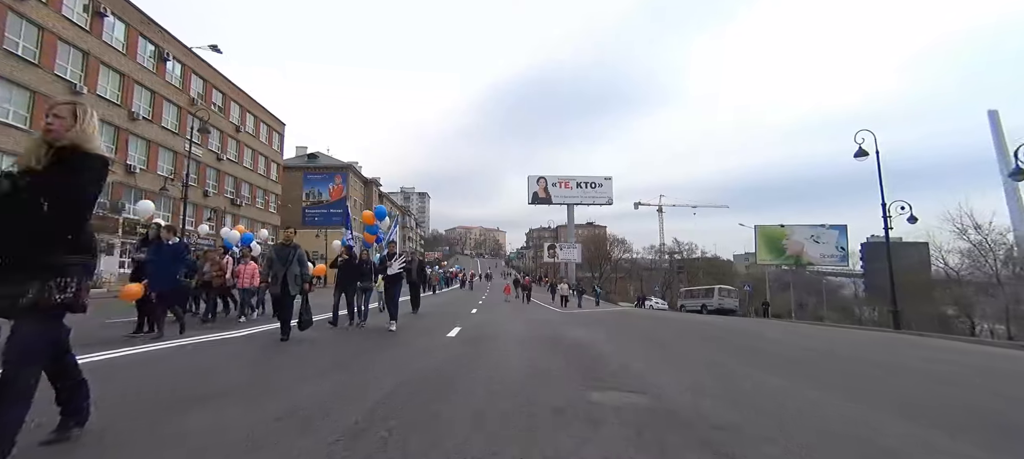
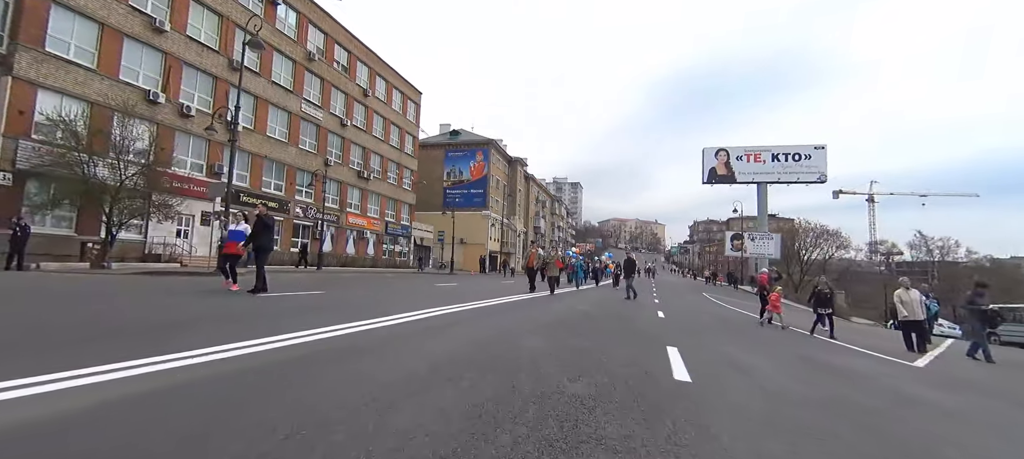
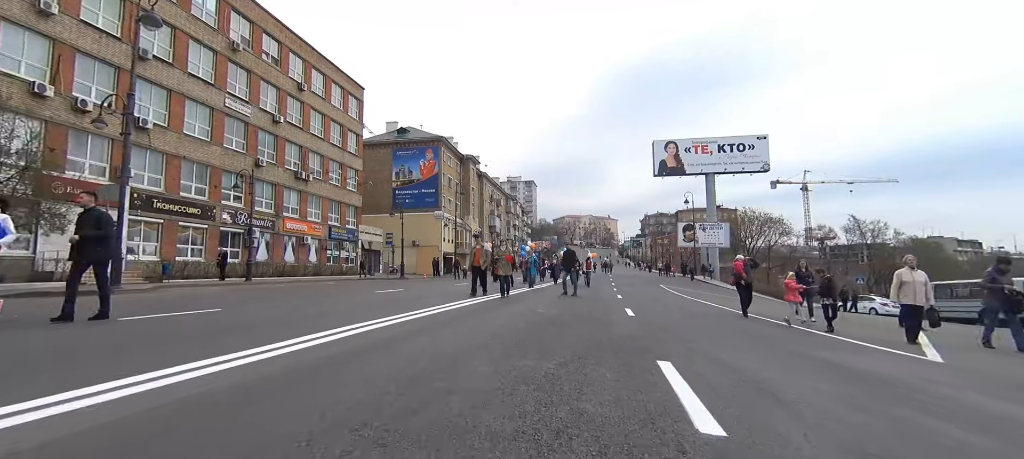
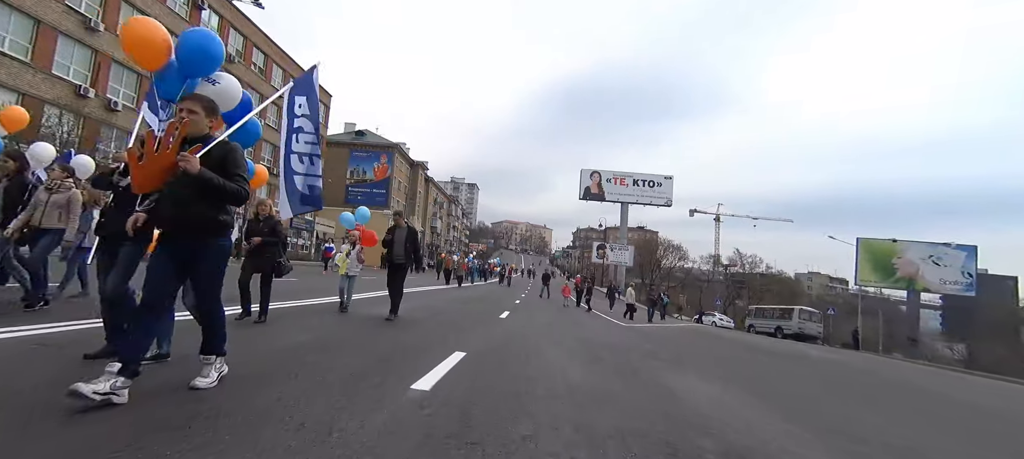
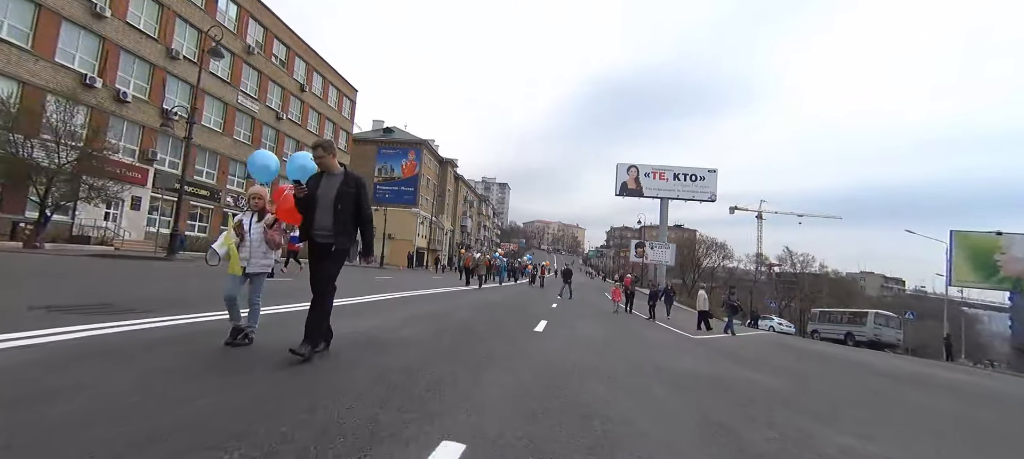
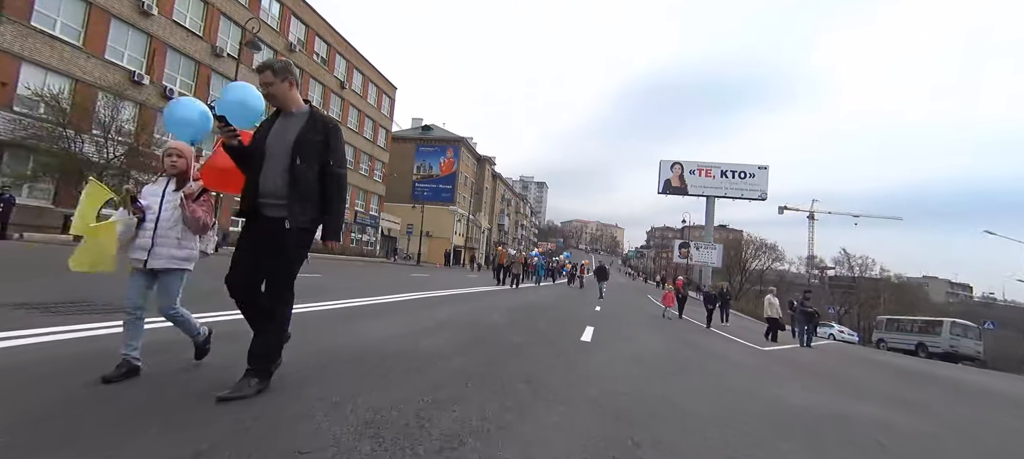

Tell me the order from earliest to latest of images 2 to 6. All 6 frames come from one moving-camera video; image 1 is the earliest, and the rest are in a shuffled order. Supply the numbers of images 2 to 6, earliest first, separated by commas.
4, 5, 6, 2, 3
